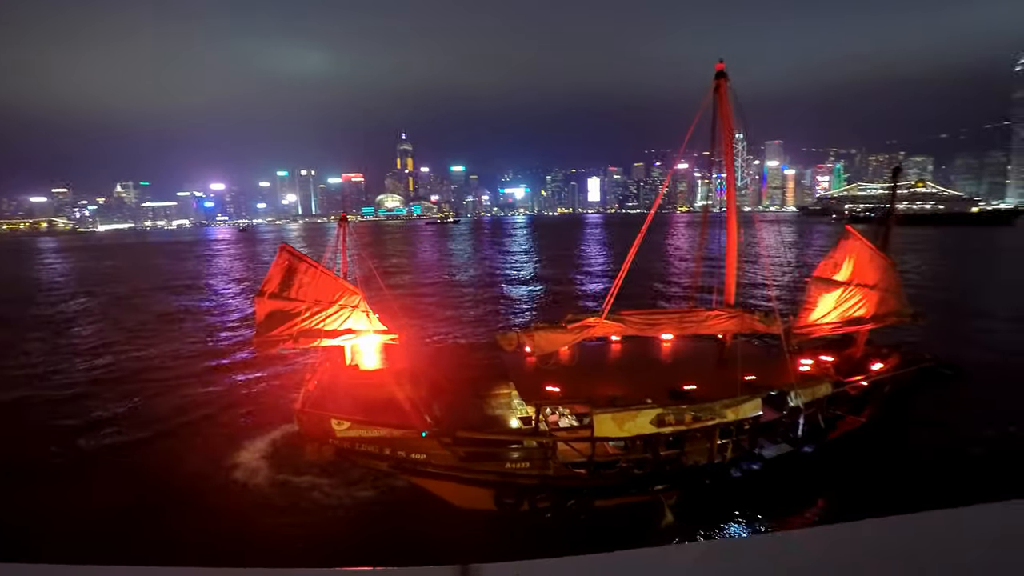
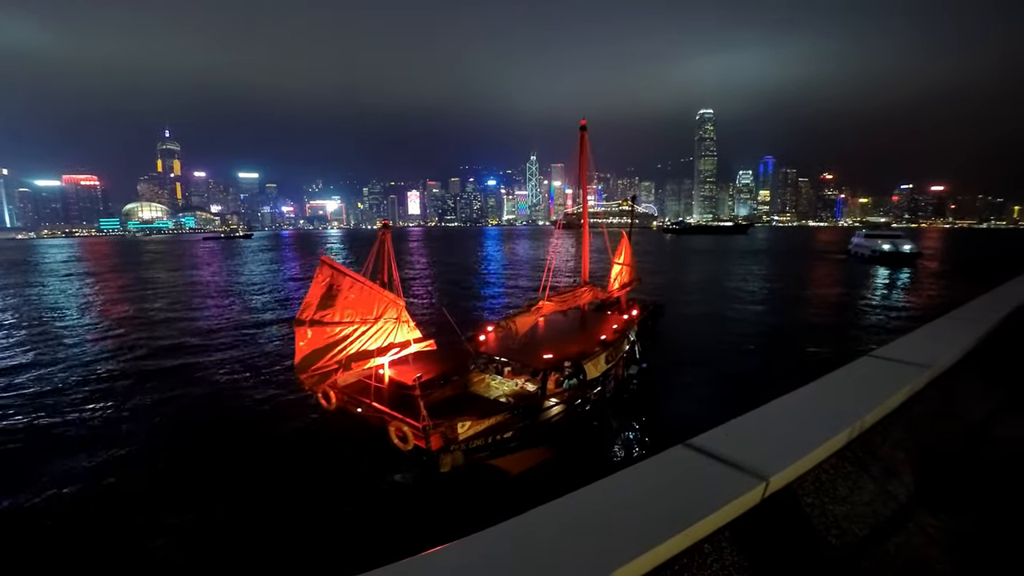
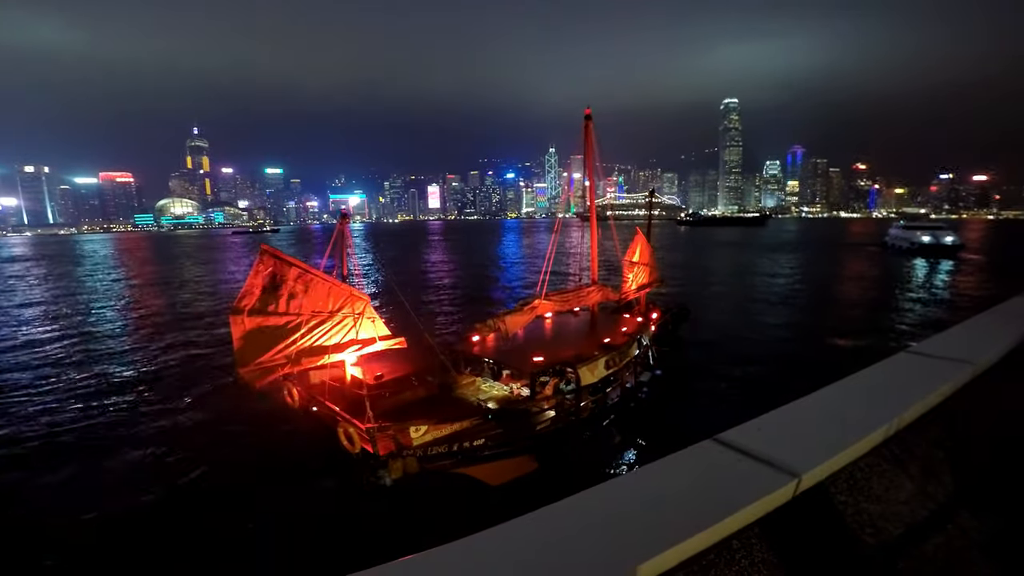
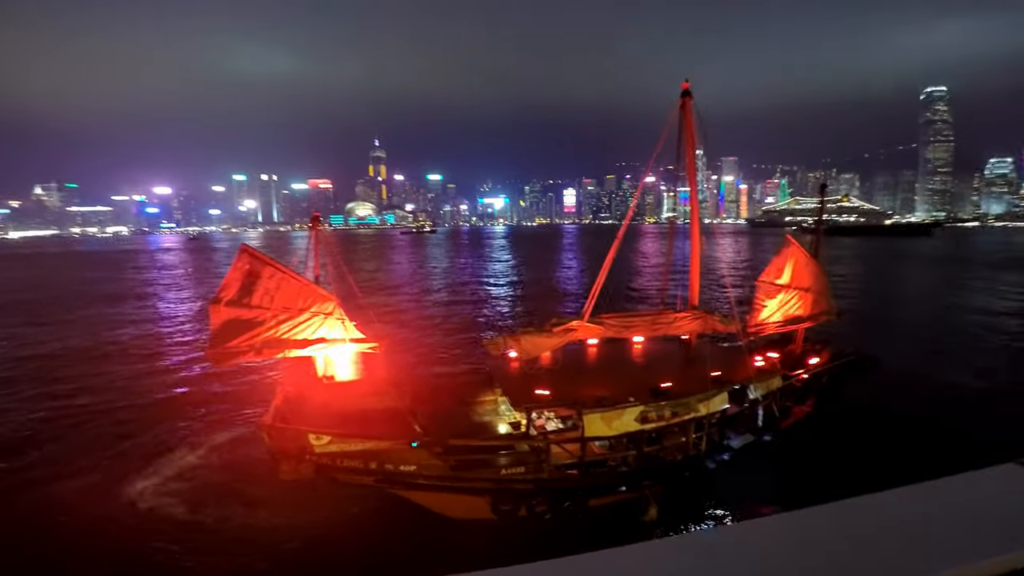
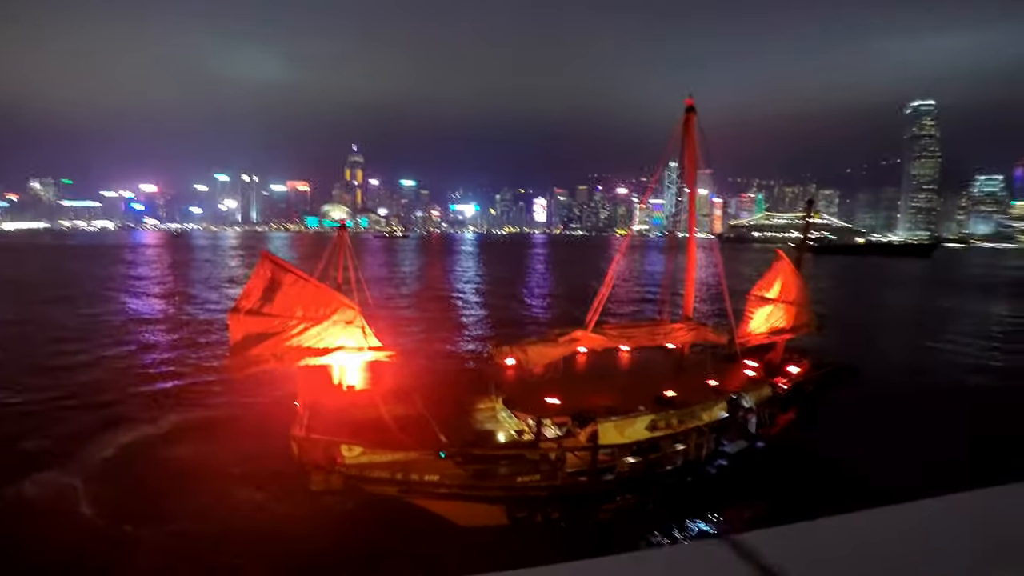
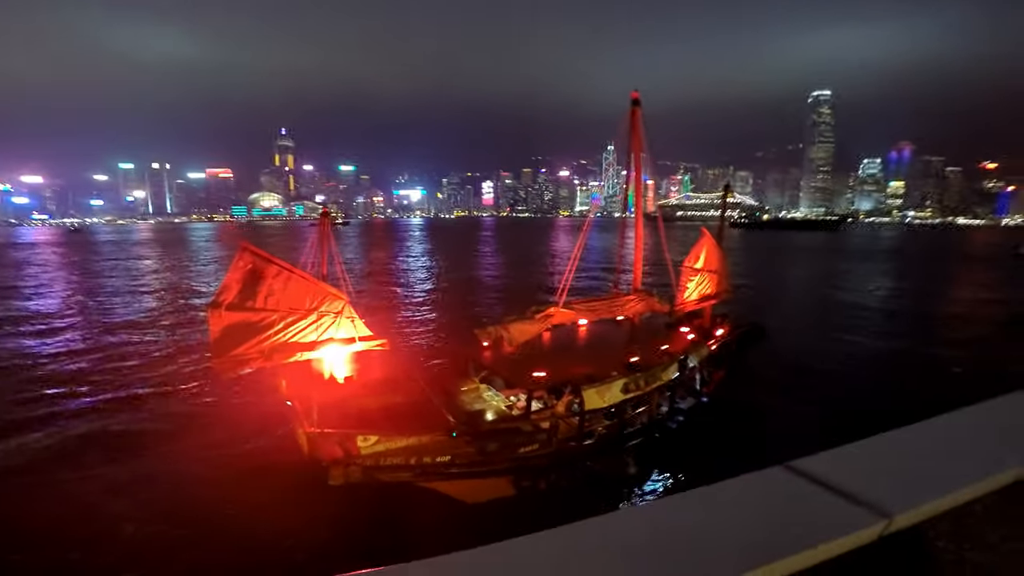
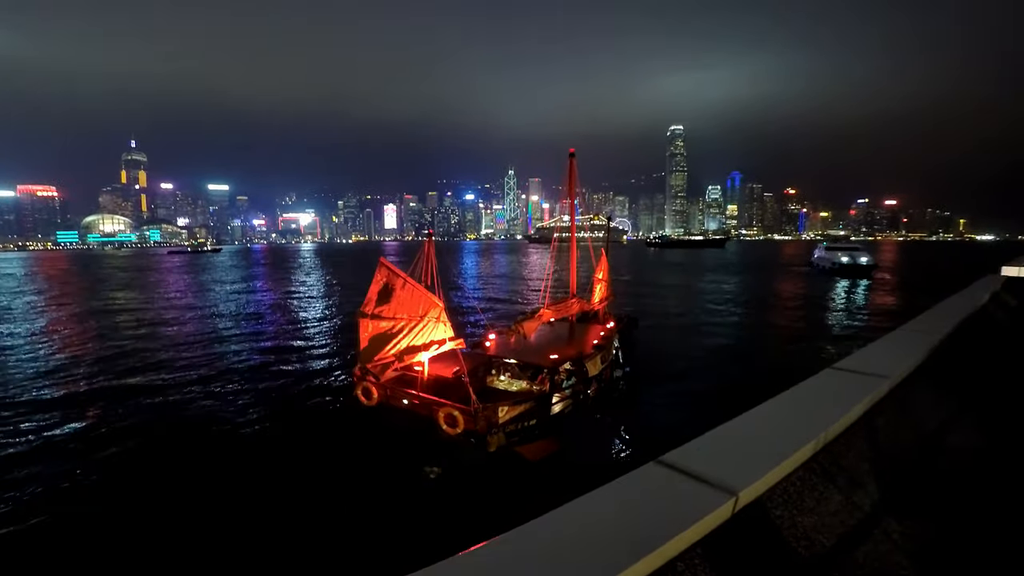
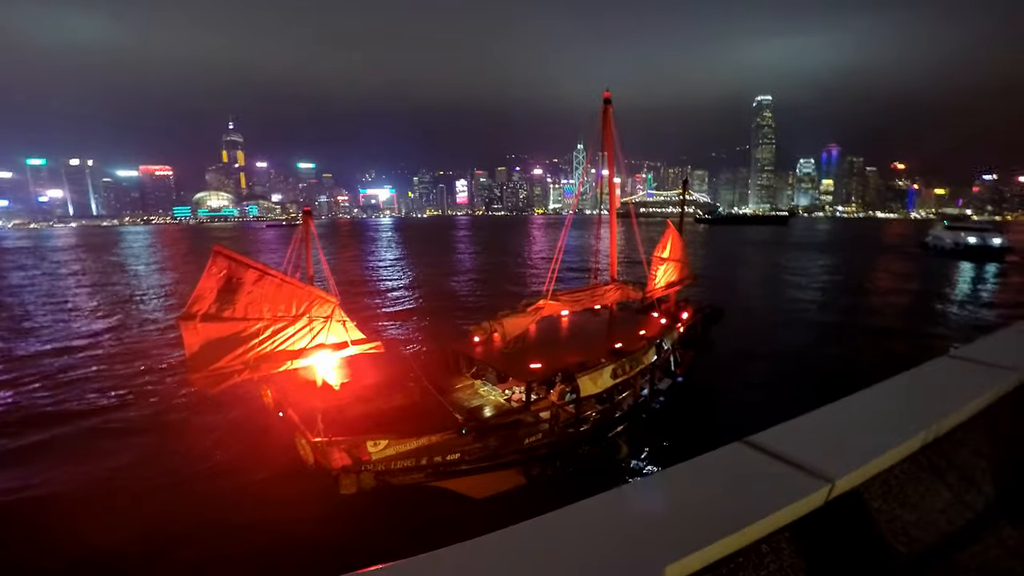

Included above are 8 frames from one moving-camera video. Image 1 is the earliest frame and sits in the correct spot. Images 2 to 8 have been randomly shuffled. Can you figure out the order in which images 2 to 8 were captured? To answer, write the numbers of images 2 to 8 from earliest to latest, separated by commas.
4, 5, 6, 8, 3, 2, 7
